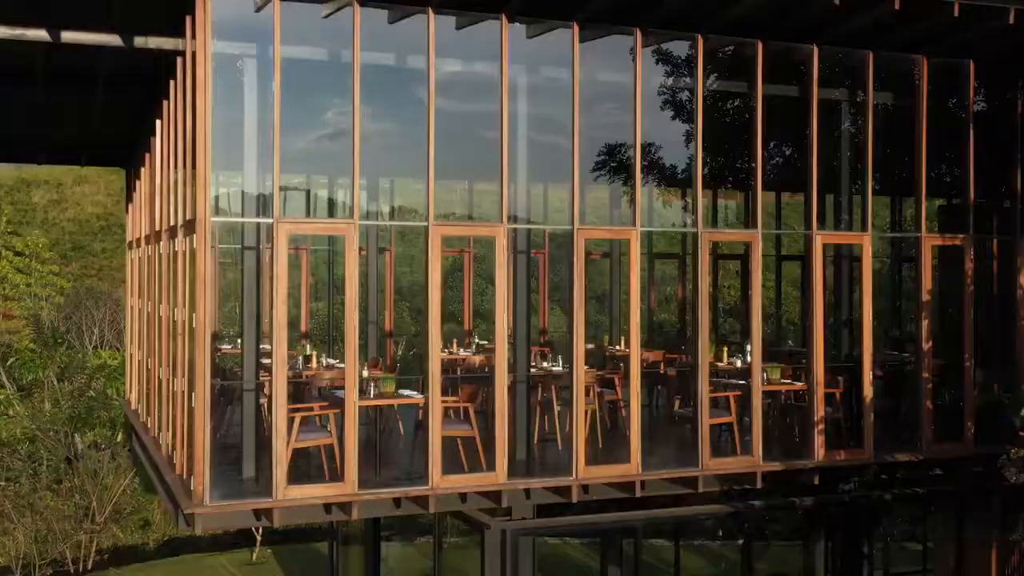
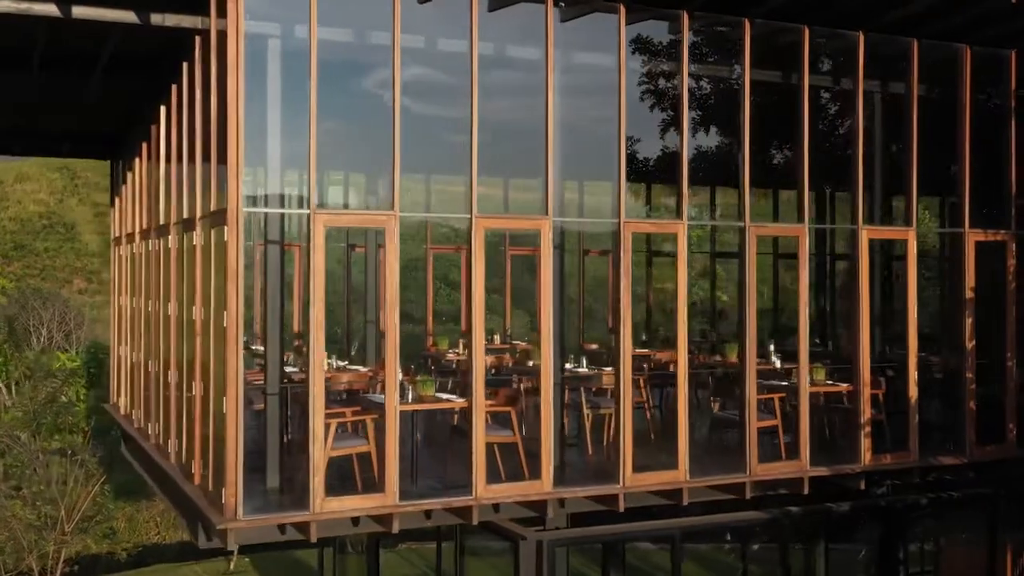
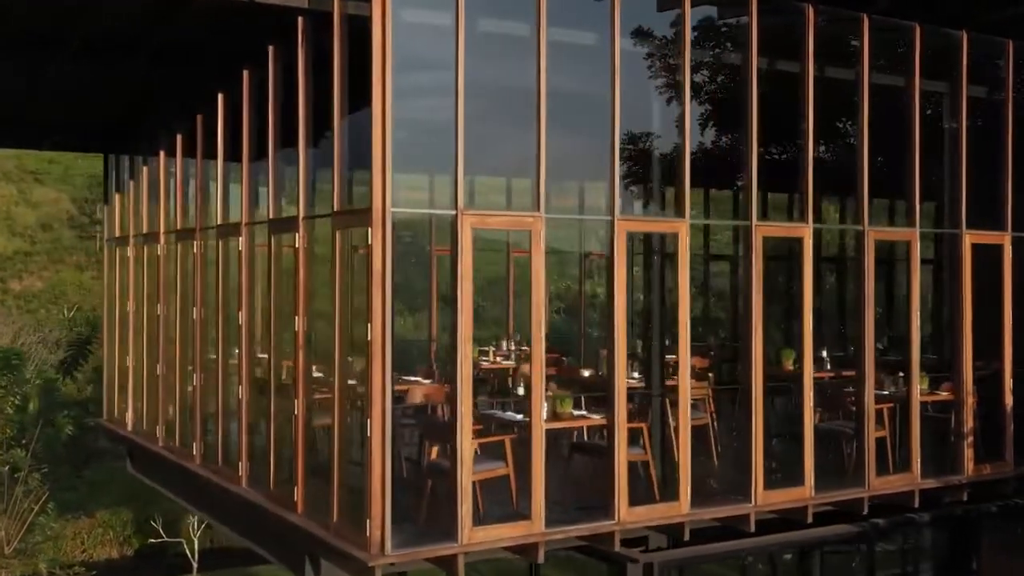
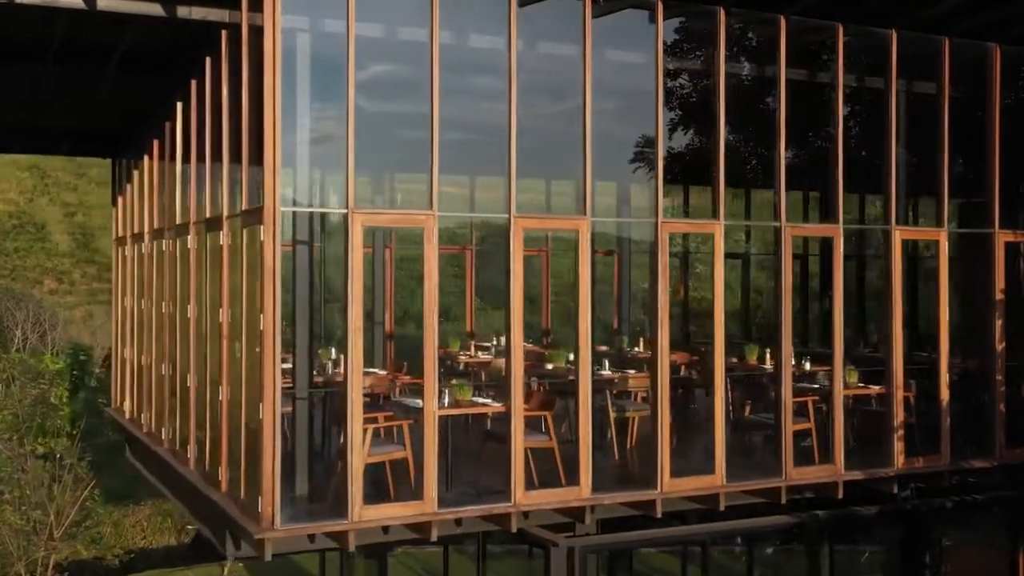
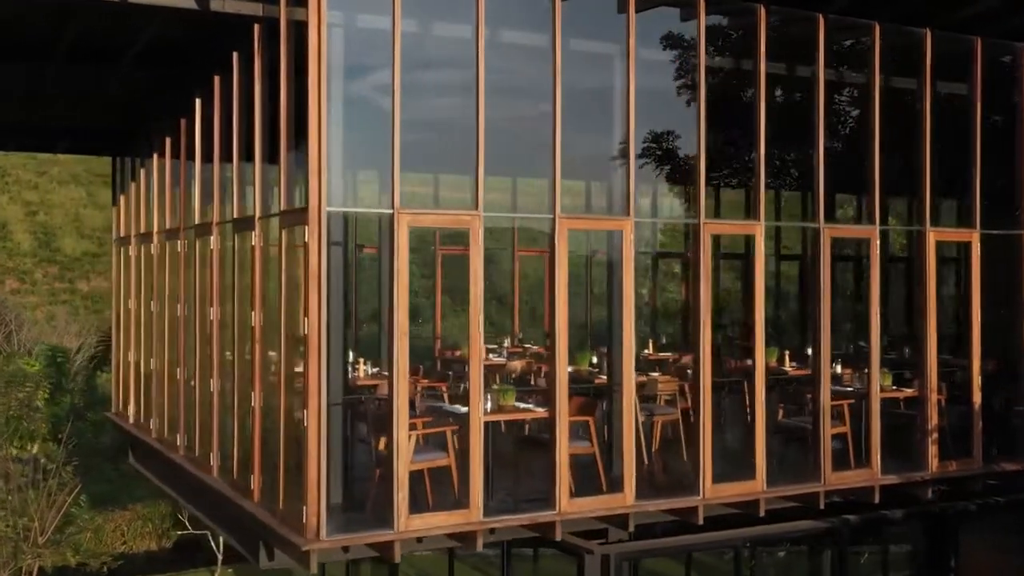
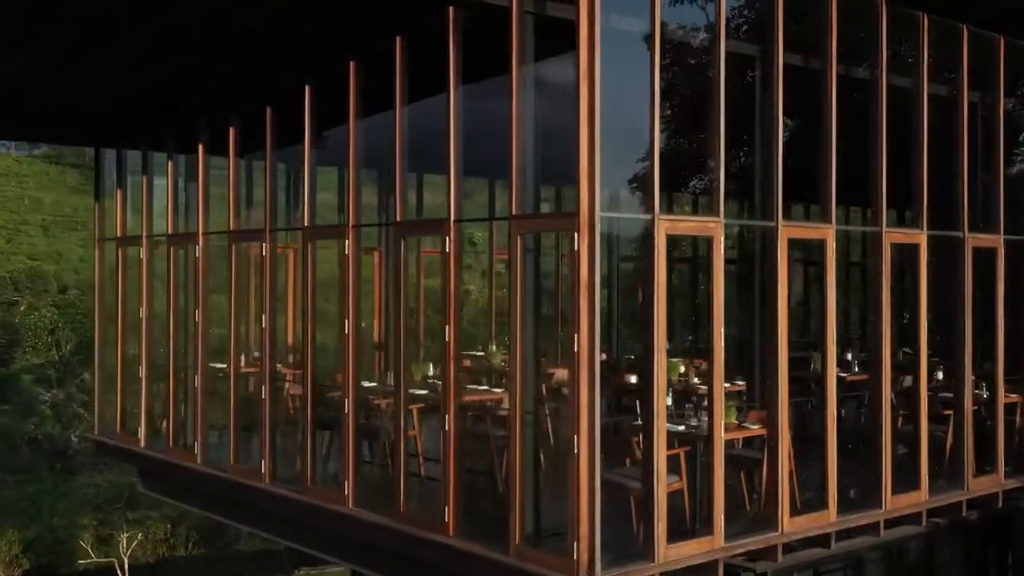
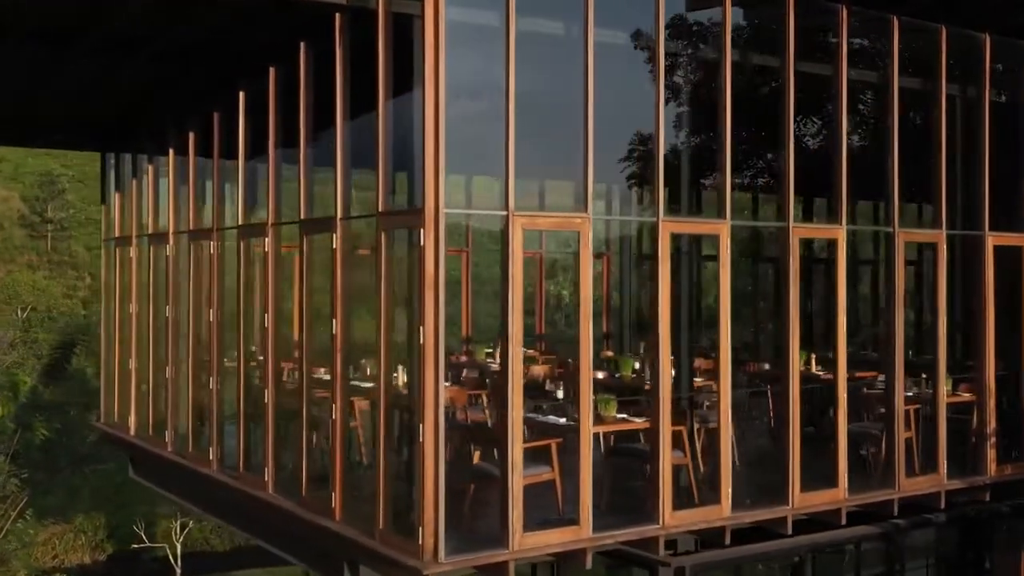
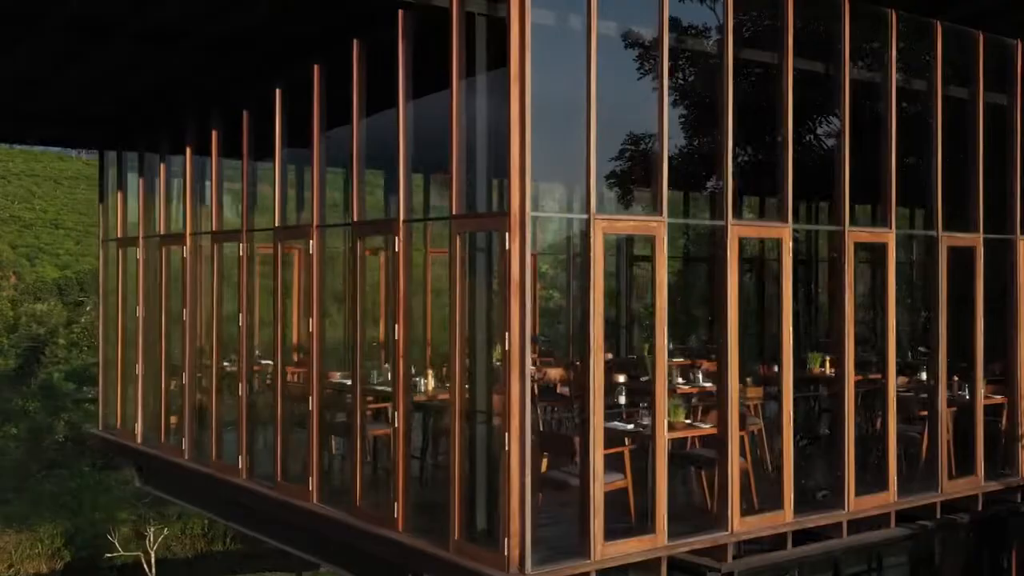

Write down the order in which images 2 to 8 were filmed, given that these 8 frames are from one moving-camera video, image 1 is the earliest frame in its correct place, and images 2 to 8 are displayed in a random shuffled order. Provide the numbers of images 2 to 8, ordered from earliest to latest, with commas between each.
2, 4, 5, 3, 7, 8, 6
